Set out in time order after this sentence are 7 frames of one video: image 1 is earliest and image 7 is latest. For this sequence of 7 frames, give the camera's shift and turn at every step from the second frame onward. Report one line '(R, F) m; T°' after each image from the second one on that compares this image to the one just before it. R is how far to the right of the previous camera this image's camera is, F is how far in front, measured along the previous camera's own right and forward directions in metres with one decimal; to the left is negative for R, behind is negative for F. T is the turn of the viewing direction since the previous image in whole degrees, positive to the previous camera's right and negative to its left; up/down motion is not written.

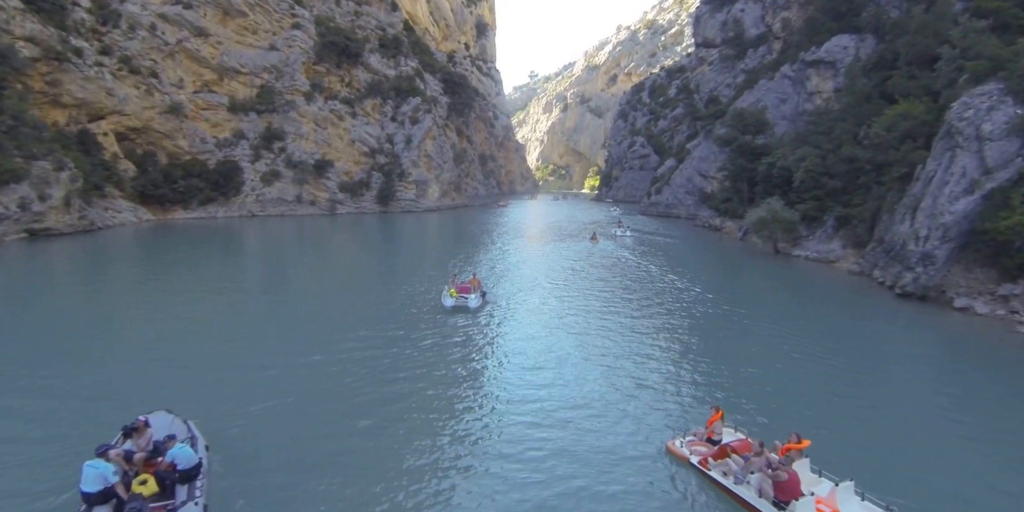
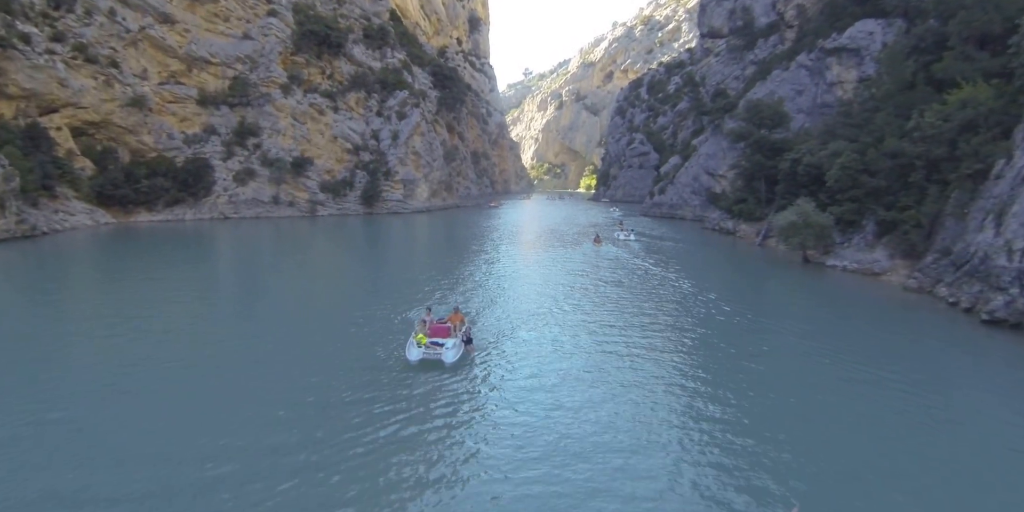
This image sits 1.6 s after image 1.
(+0.1, +3.8) m; +1°
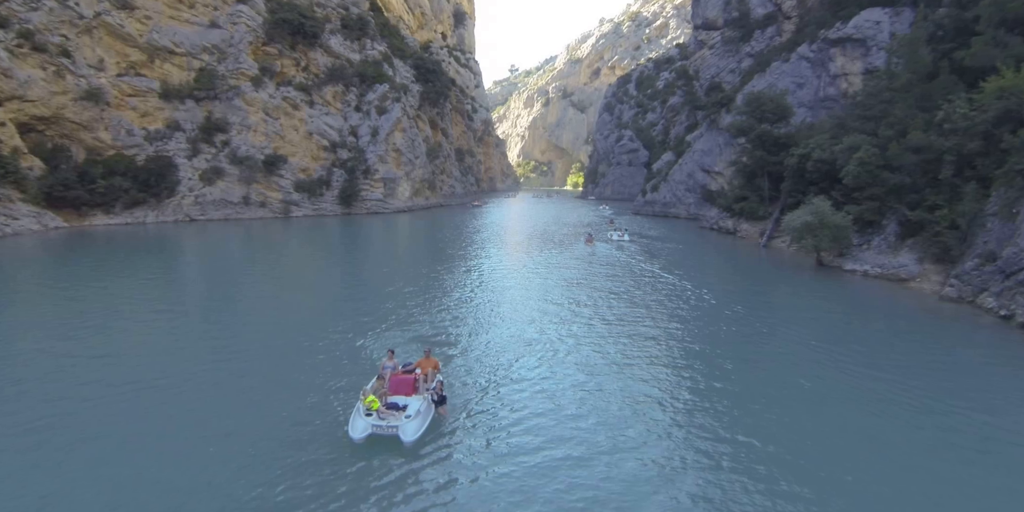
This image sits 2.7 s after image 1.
(0.0, +2.6) m; +2°
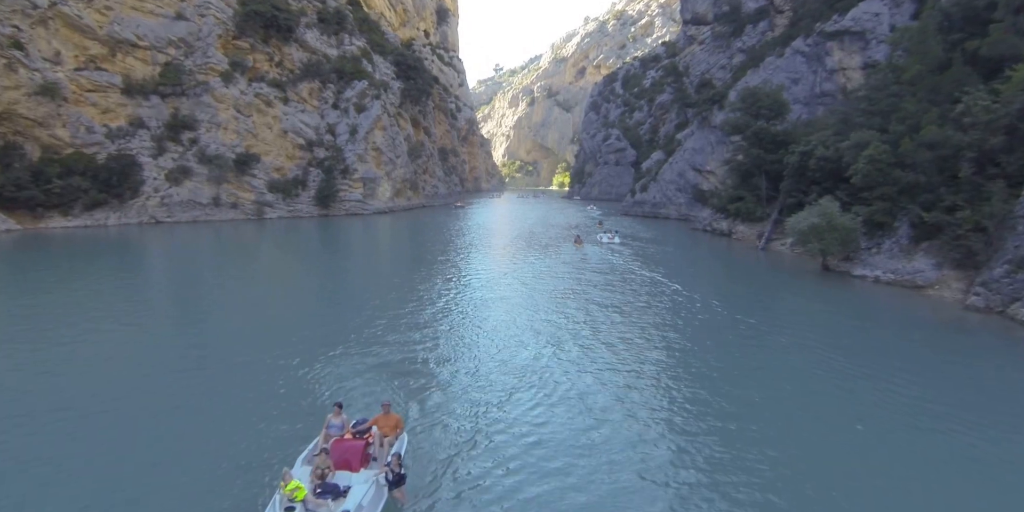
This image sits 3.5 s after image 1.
(+0.1, +1.9) m; +2°
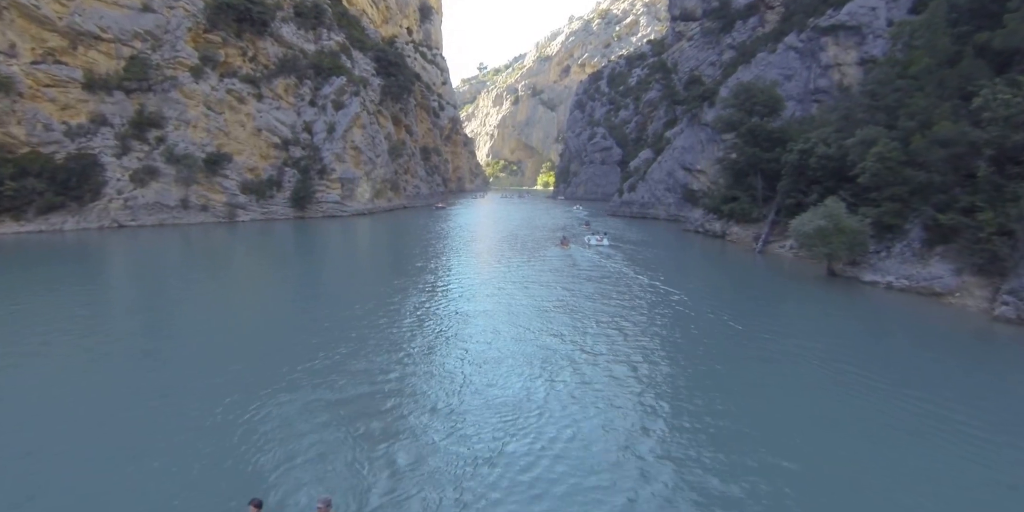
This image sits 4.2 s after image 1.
(0.0, +1.6) m; +2°
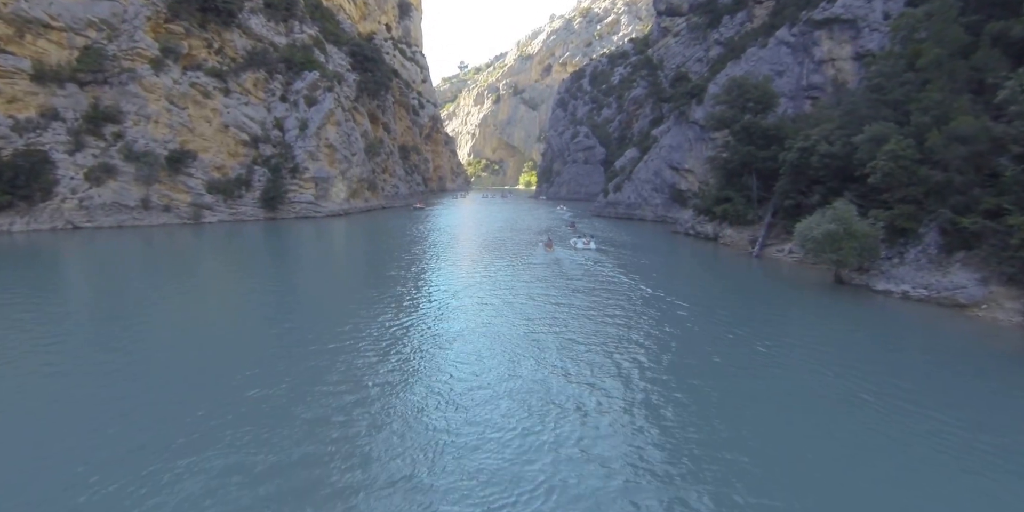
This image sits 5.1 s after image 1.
(-0.1, +1.8) m; +2°
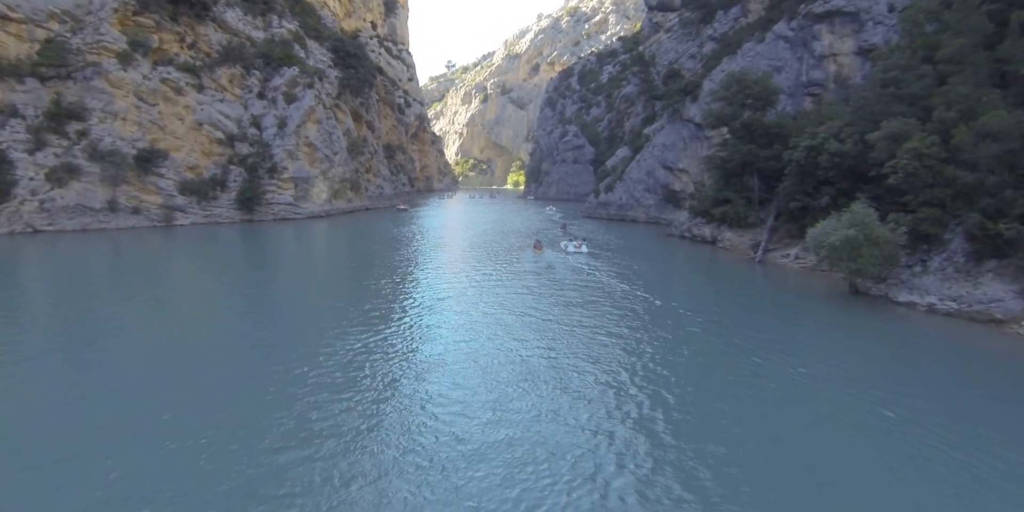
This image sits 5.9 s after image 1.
(0.0, +1.6) m; +1°
